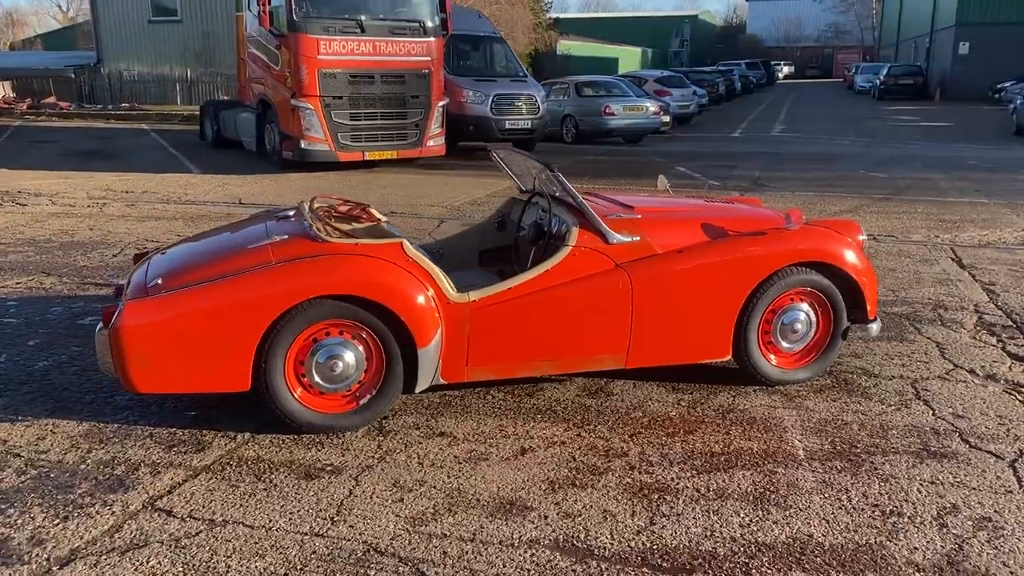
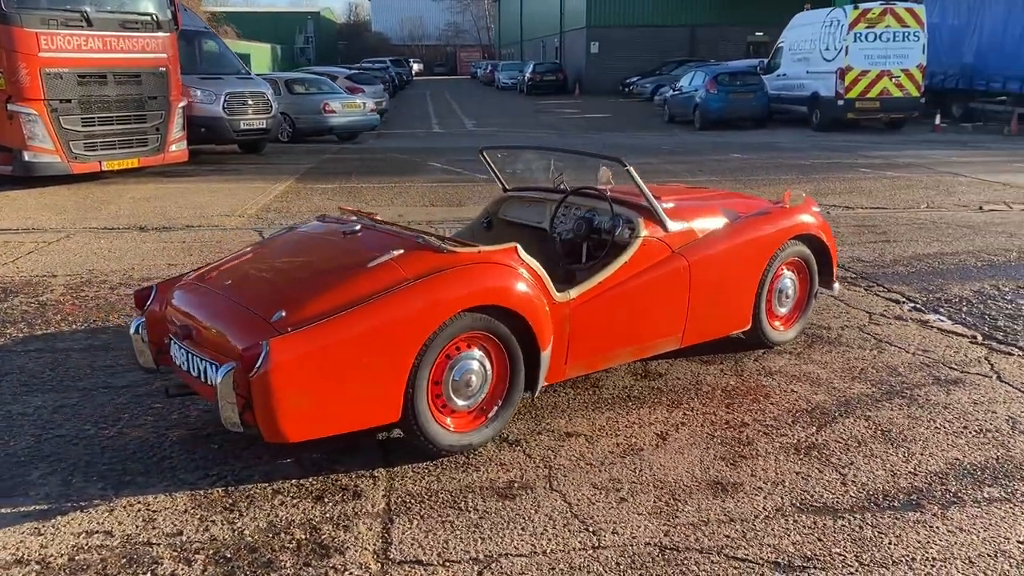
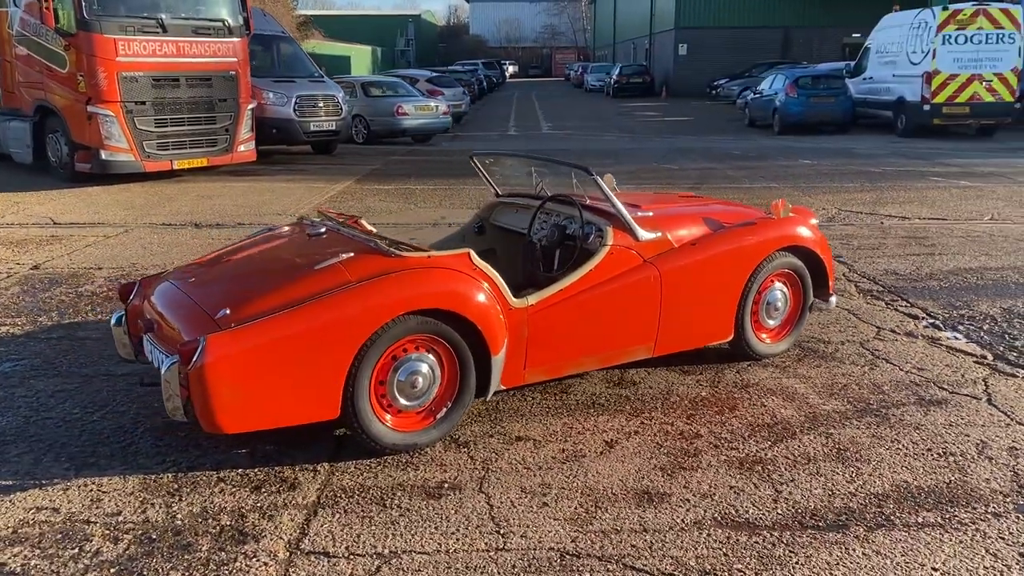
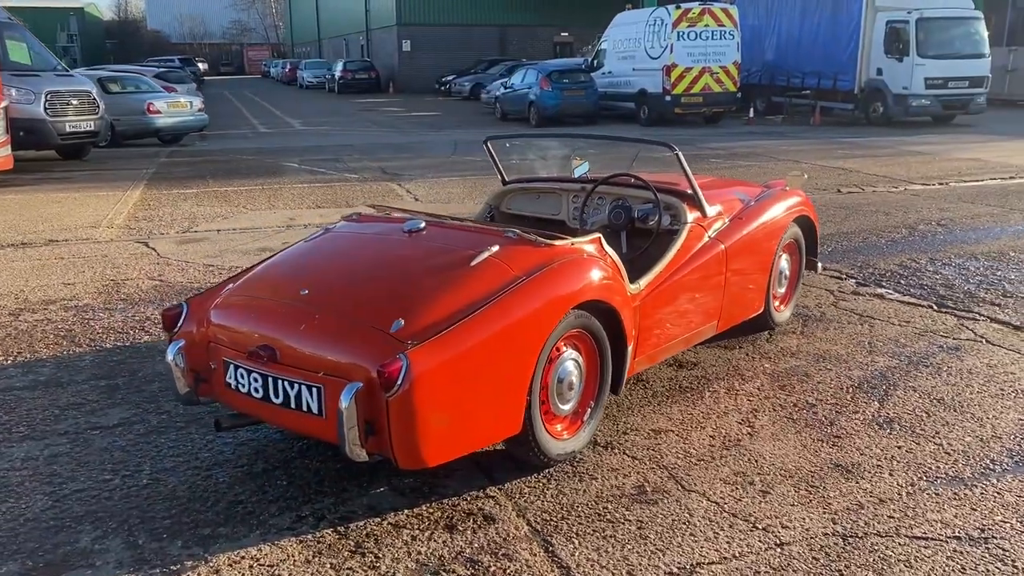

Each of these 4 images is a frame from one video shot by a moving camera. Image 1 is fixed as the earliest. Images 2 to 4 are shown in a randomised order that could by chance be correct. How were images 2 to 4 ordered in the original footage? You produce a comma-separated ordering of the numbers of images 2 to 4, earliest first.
3, 2, 4
